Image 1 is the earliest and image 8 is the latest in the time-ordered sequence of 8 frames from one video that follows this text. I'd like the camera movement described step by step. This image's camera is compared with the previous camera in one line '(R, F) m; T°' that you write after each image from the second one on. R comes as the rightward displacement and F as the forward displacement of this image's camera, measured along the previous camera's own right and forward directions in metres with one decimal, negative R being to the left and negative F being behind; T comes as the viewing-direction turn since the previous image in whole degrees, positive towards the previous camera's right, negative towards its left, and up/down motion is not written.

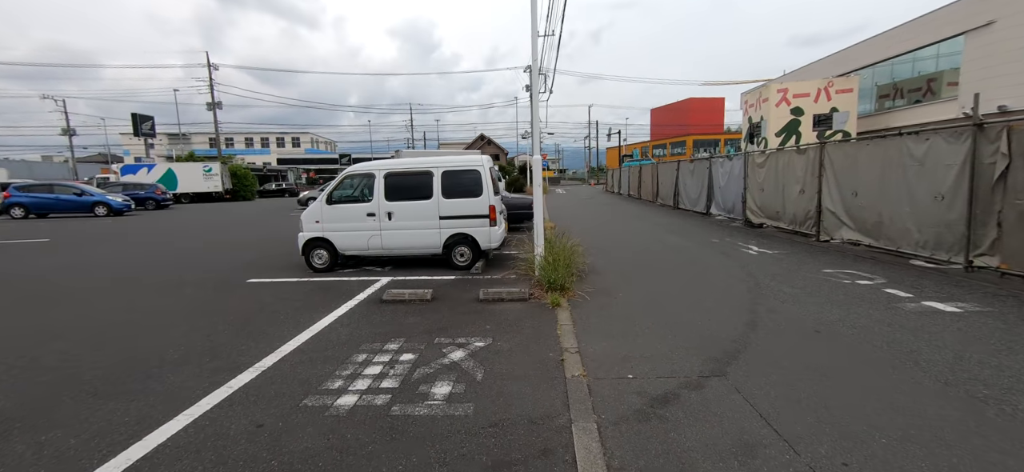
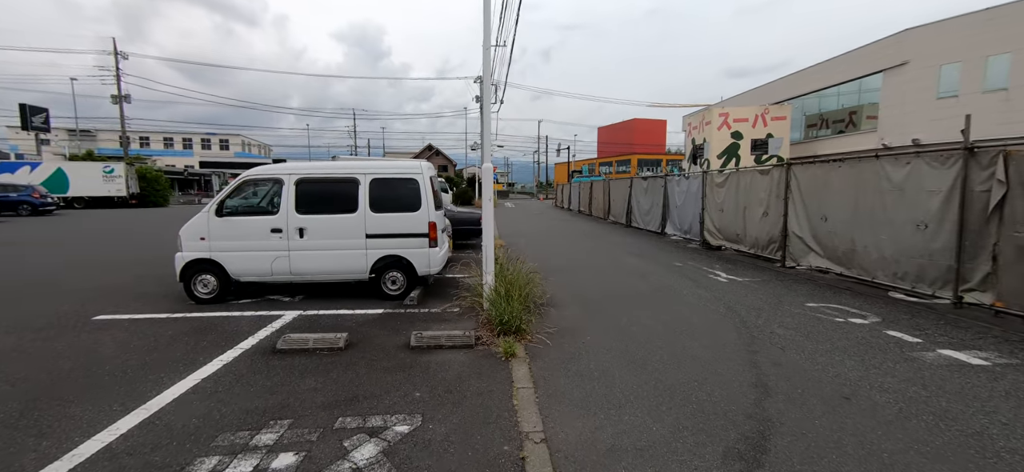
(0.0, +1.2) m; +7°
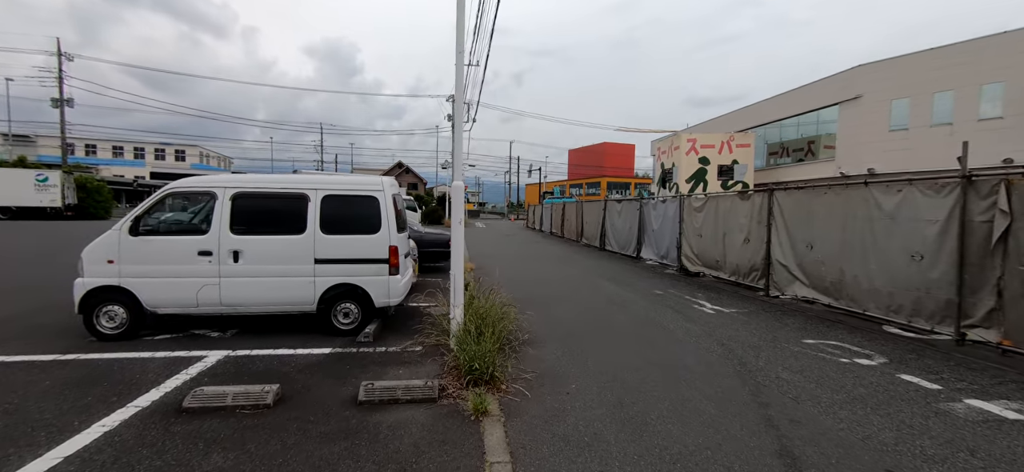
(0.0, +0.7) m; +4°
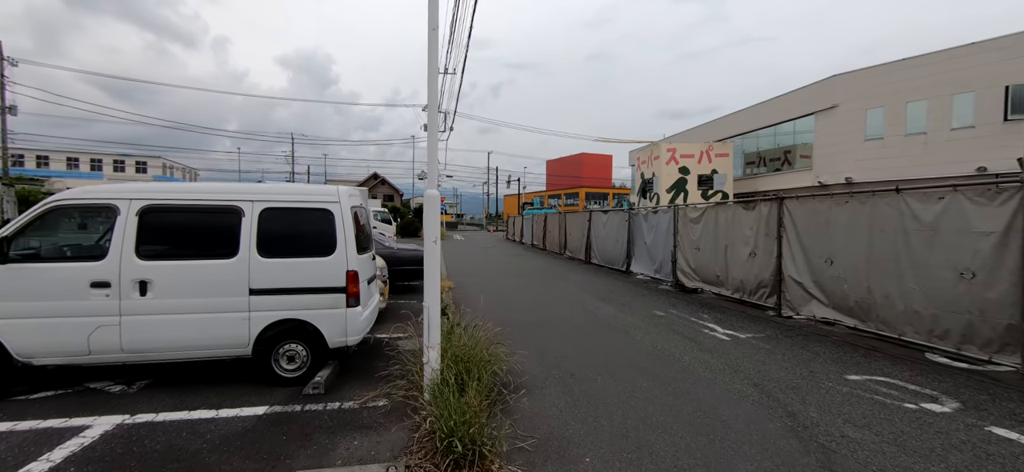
(-0.1, +1.0) m; +3°
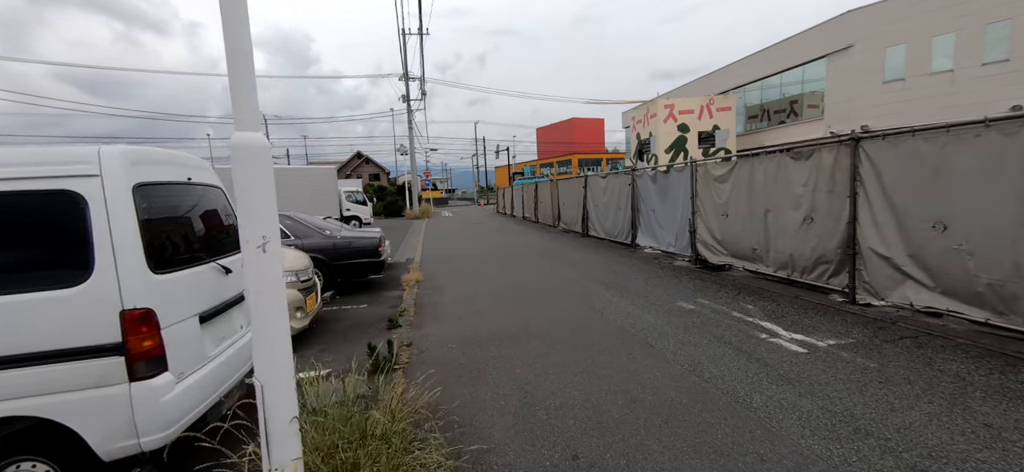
(+0.3, +2.1) m; 0°
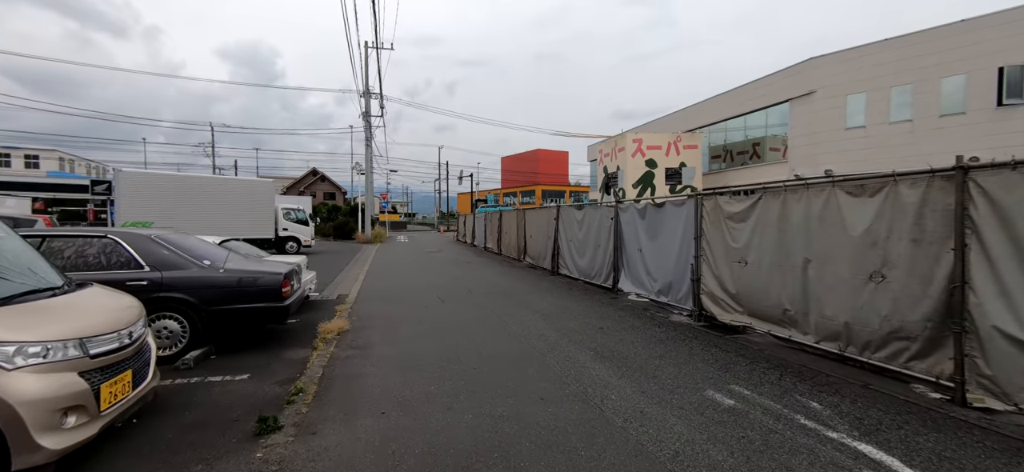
(0.0, +1.9) m; +5°
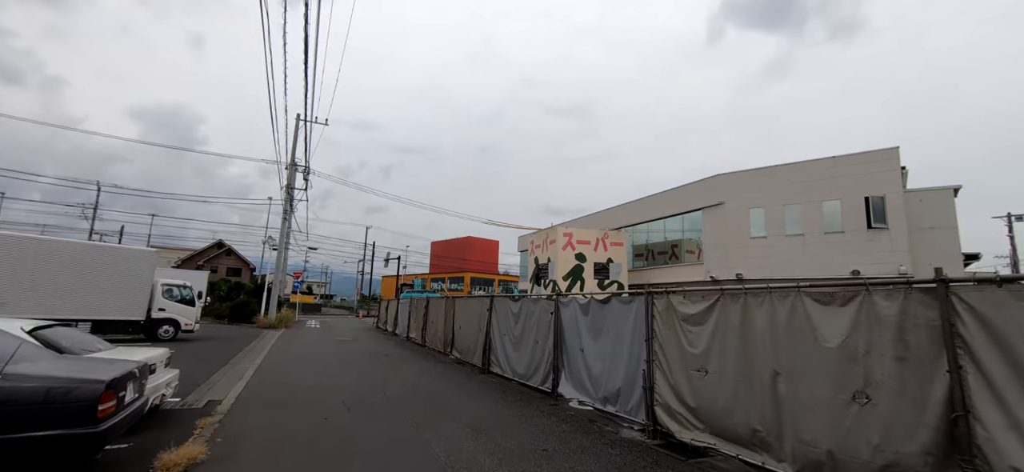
(-0.1, +0.9) m; +9°
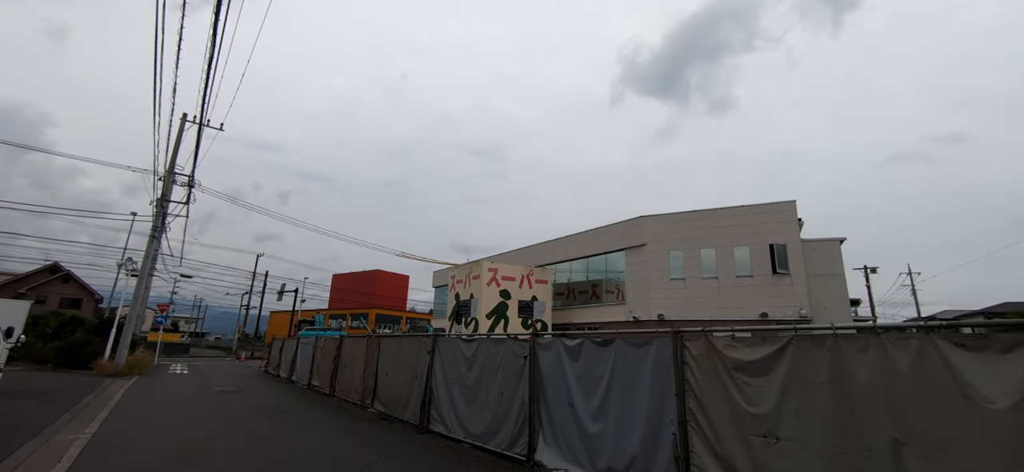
(-1.0, +1.8) m; +12°
